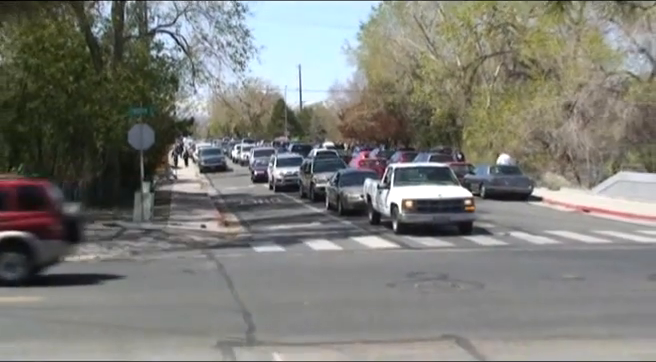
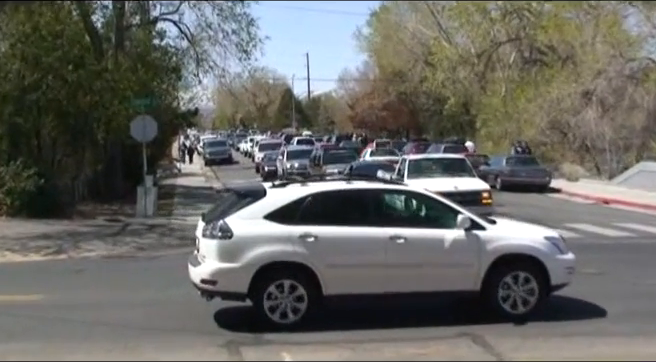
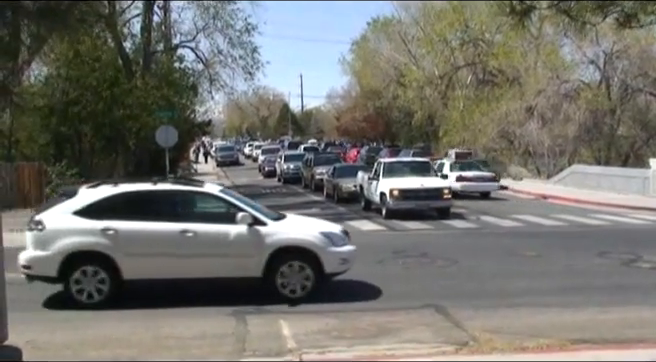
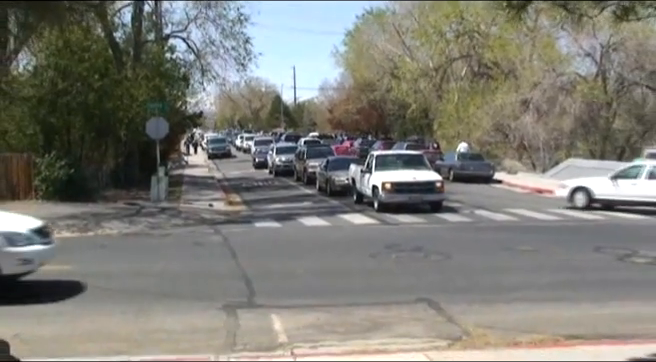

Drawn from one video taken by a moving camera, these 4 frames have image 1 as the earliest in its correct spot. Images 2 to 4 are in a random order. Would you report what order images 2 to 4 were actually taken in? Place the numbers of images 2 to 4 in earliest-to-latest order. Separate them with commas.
4, 3, 2
